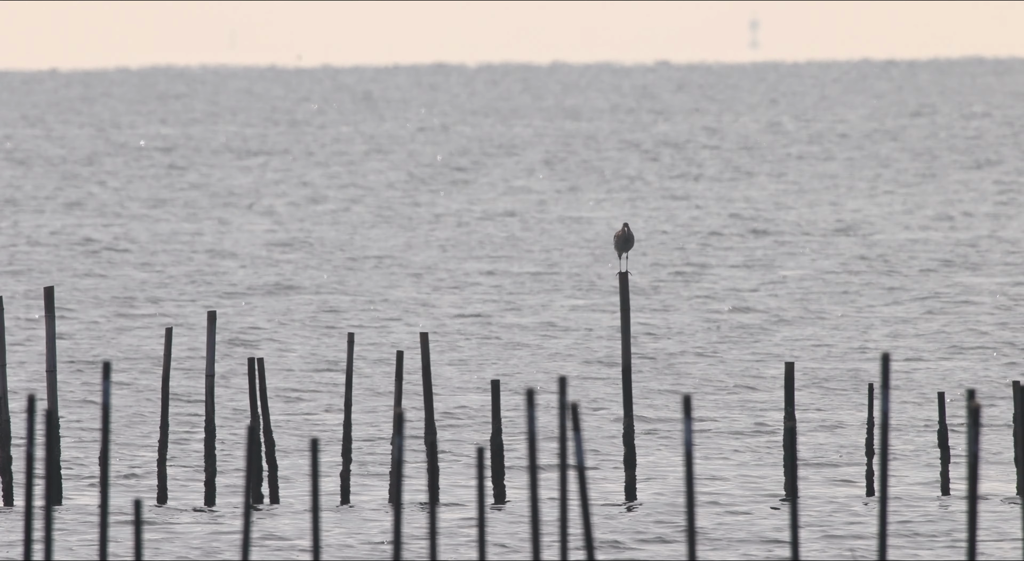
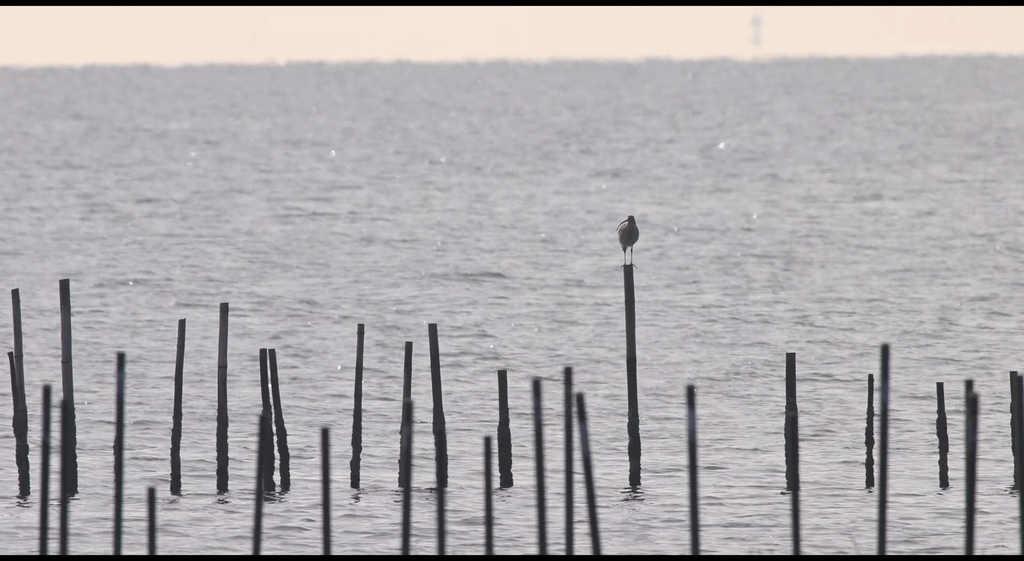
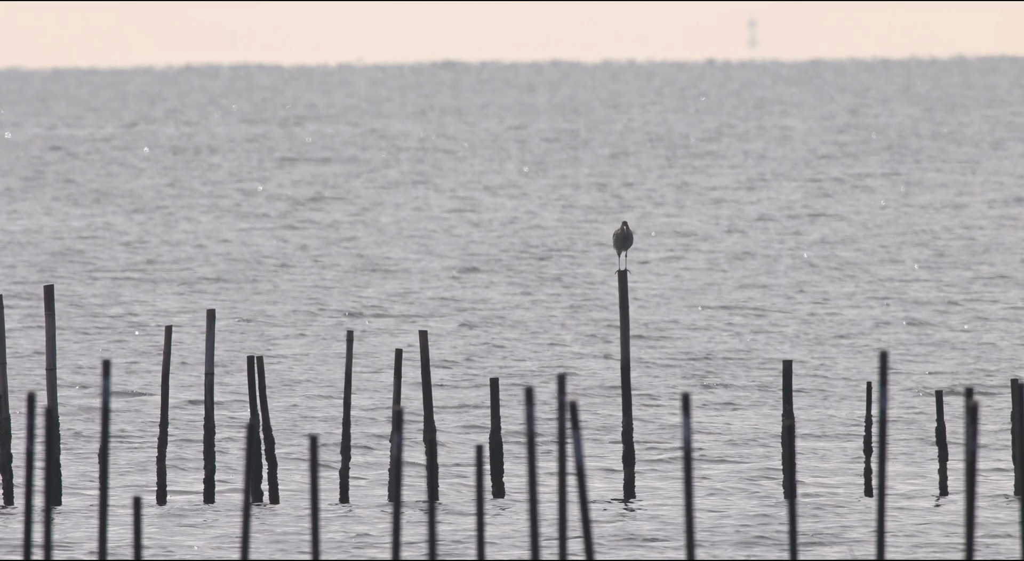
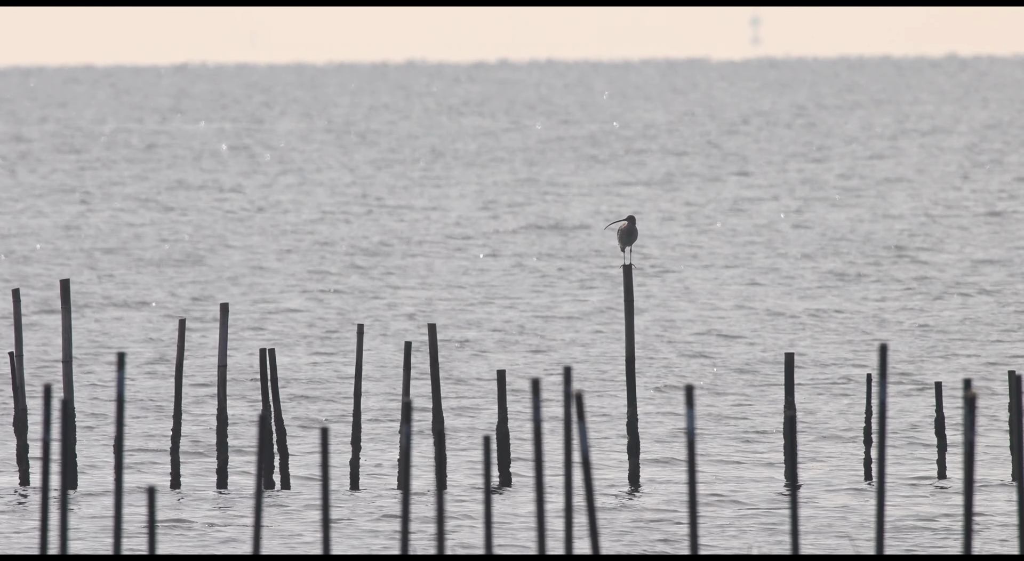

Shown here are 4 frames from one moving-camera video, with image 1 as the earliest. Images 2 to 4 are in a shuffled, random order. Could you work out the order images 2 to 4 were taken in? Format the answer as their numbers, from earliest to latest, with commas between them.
3, 2, 4
